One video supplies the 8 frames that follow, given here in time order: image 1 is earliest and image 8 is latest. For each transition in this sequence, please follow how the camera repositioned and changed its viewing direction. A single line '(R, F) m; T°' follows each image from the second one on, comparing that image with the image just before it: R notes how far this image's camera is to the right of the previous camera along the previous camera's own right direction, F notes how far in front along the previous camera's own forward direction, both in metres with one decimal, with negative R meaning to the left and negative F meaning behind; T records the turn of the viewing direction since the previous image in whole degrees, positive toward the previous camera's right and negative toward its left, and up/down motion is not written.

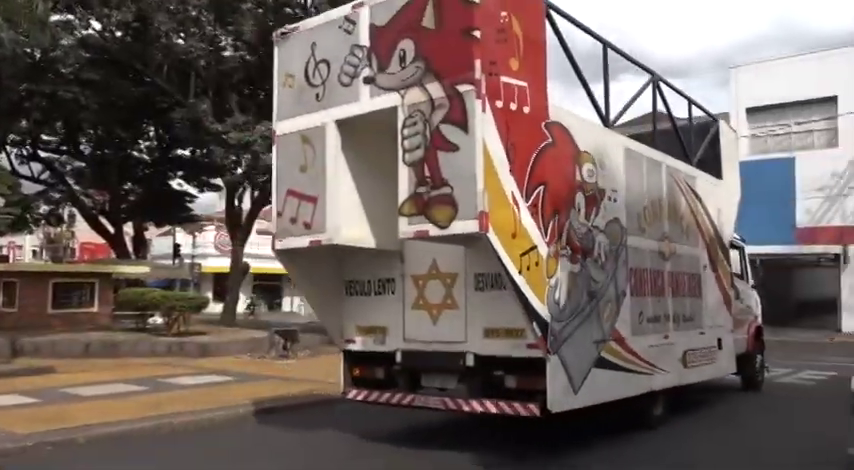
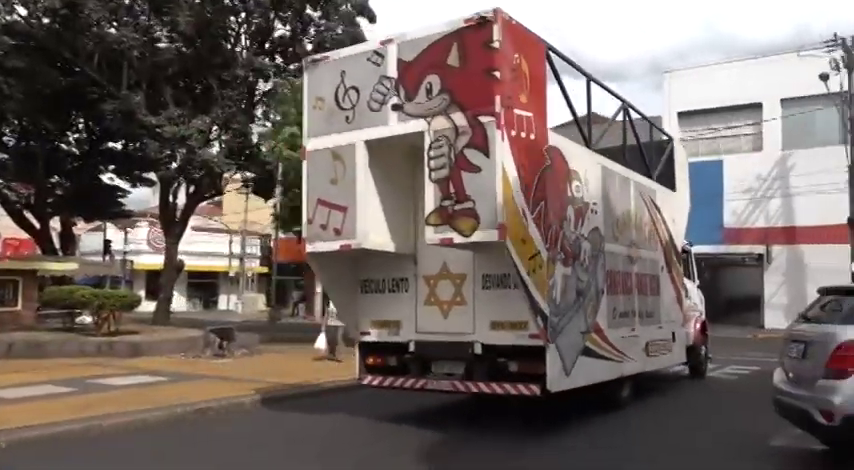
(-0.2, 0.0) m; +5°
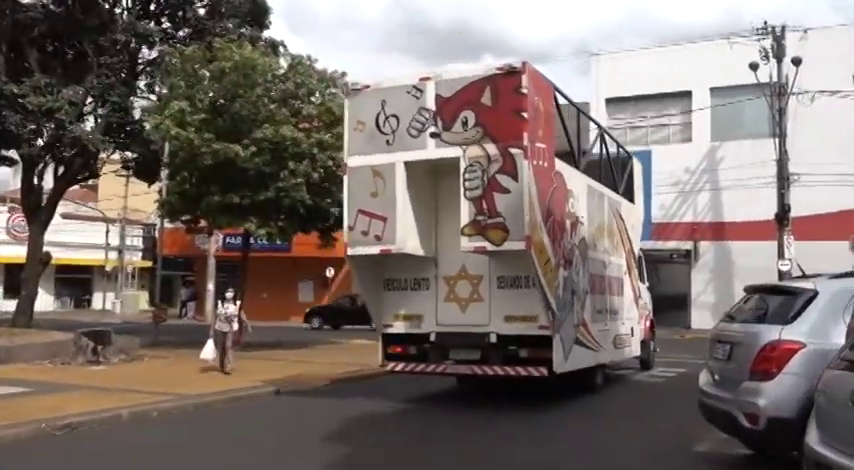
(-0.1, +2.4) m; +7°
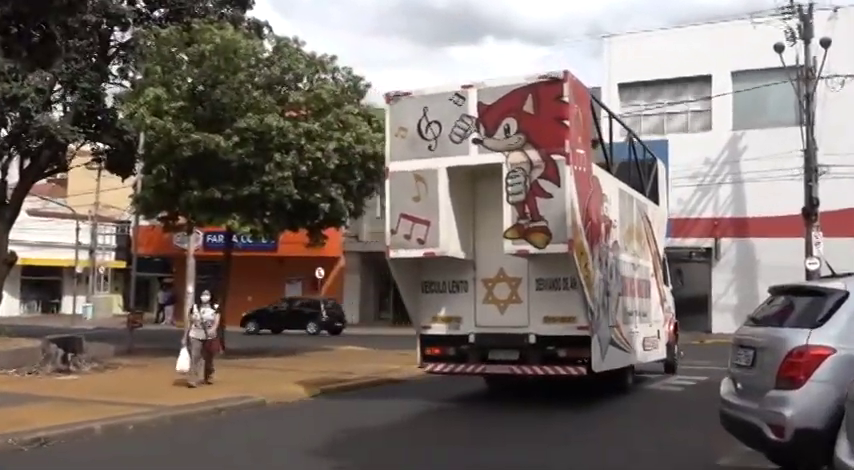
(0.0, +1.9) m; 0°
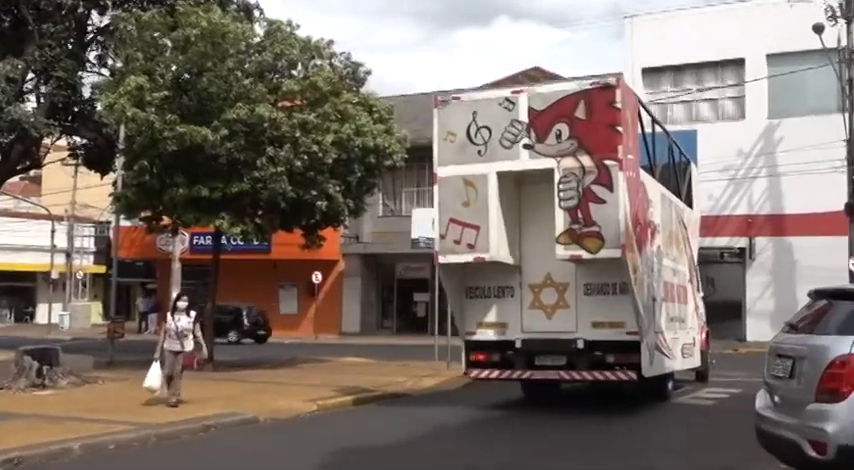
(-0.1, +1.8) m; 0°
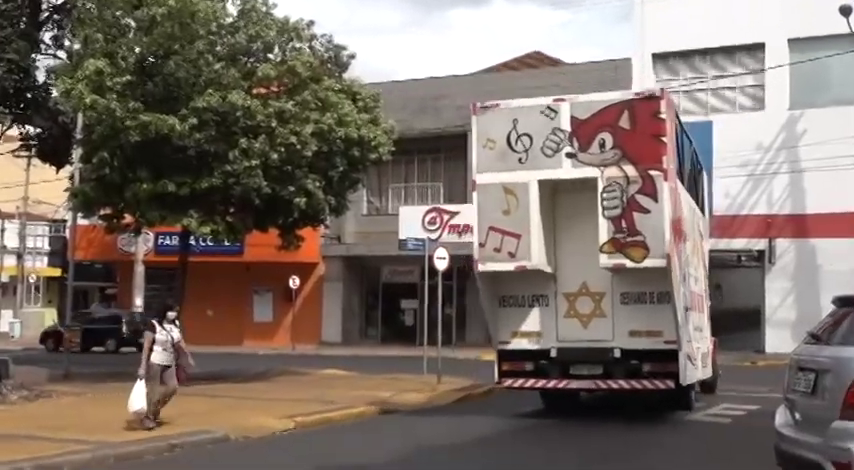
(+0.1, +1.8) m; +1°
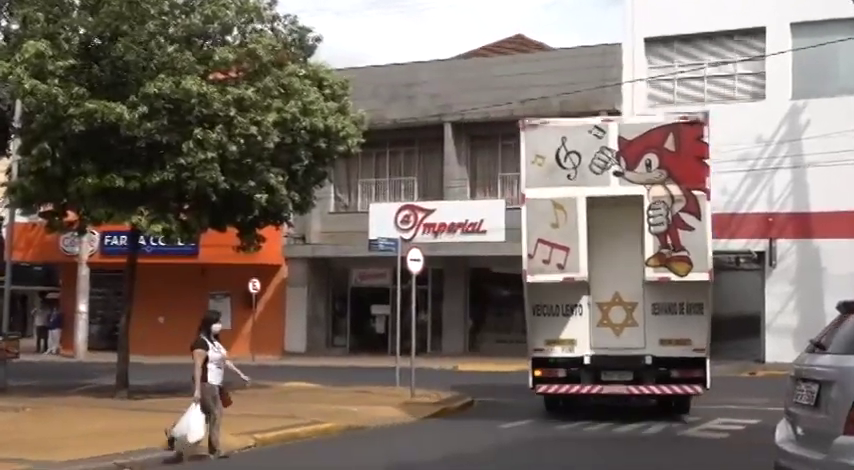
(+0.3, +1.5) m; +1°
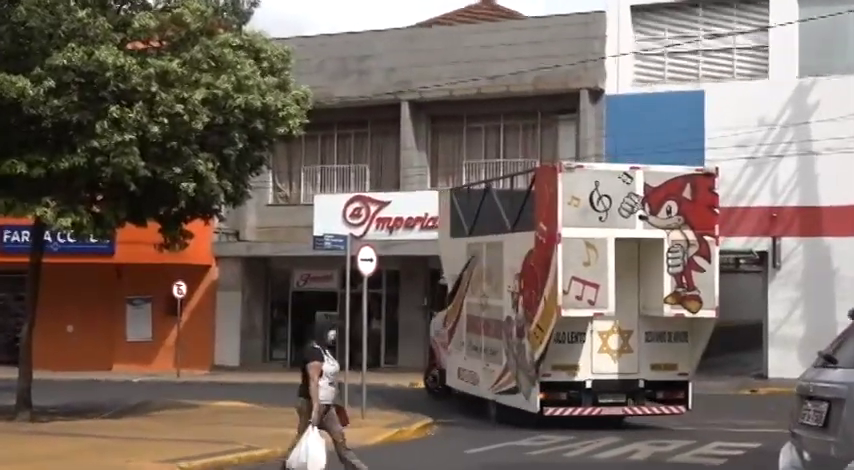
(+0.6, +2.2) m; +1°
